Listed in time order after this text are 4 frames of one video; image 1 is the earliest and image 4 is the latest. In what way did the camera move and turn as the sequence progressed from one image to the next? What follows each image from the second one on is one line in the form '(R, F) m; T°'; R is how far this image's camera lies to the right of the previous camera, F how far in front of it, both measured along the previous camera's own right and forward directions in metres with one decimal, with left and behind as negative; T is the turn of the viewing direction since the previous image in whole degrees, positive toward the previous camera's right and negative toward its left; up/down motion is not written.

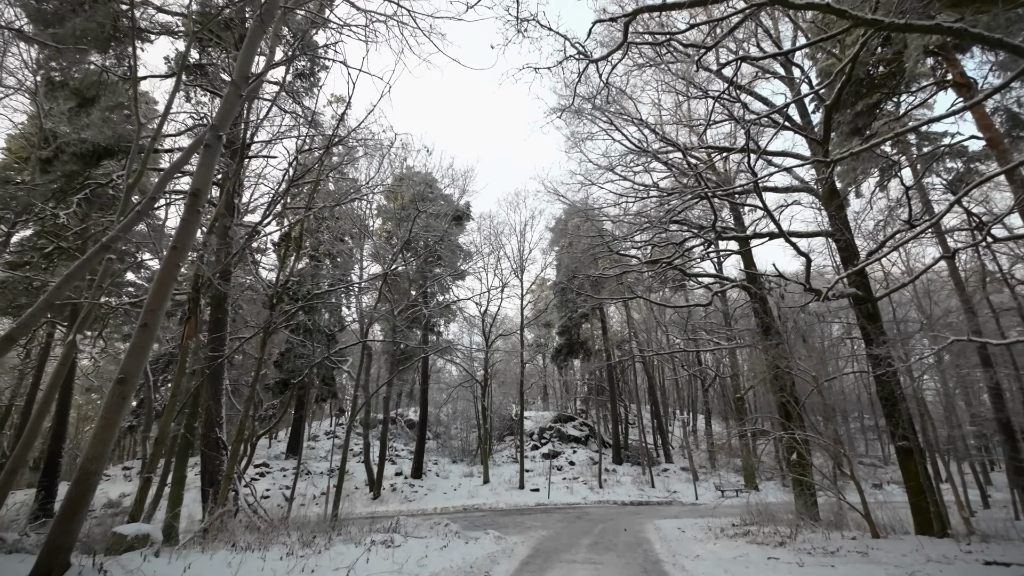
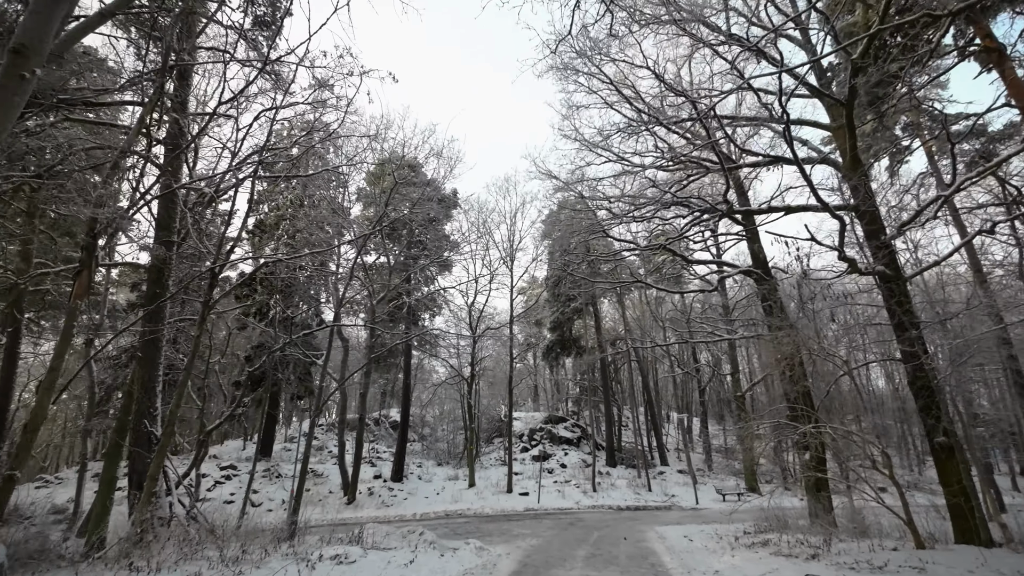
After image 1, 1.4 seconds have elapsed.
(+0.1, +0.8) m; +1°
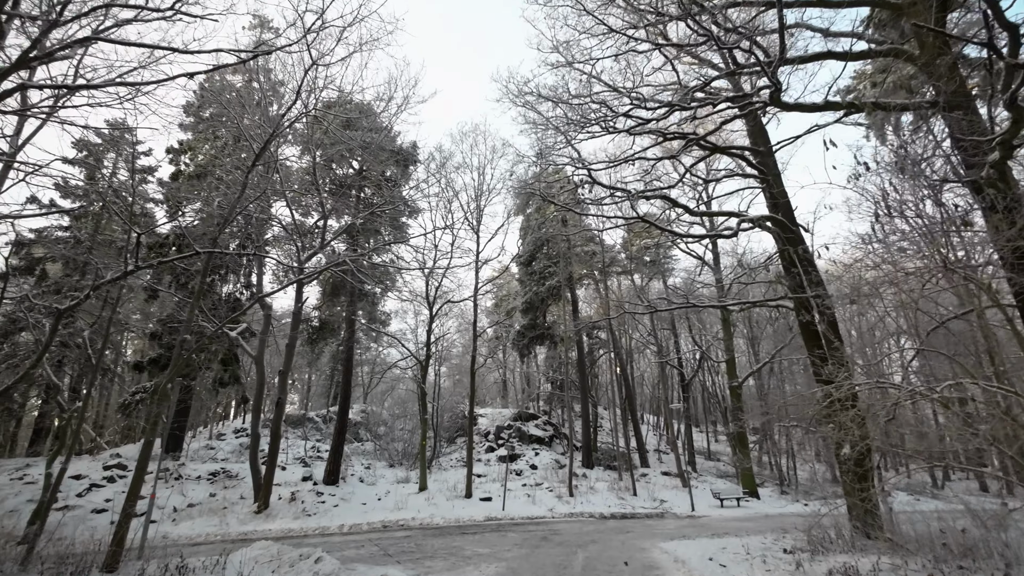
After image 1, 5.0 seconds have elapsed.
(+0.2, +2.0) m; +3°
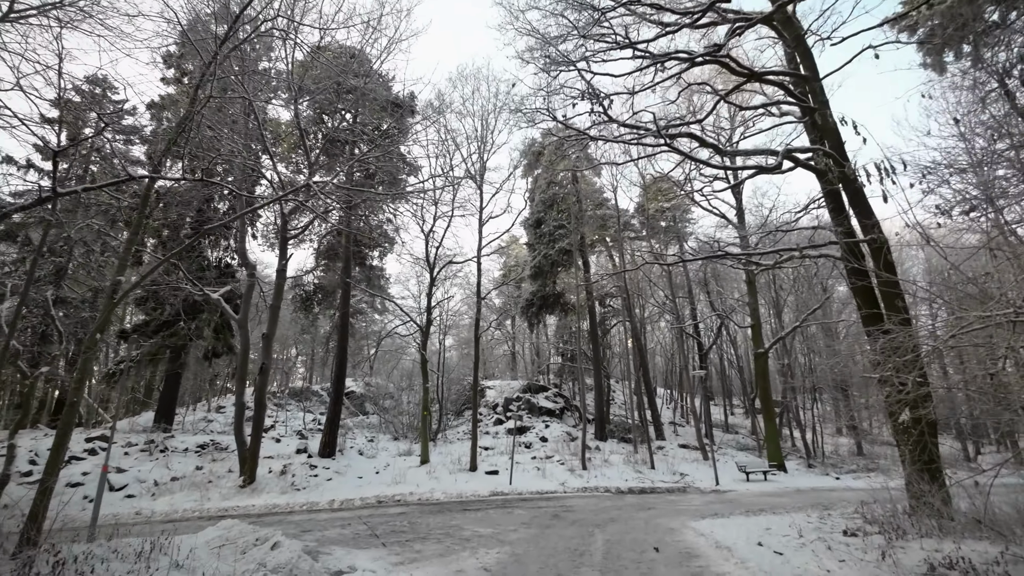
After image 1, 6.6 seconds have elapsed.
(+0.1, +0.9) m; -1°
